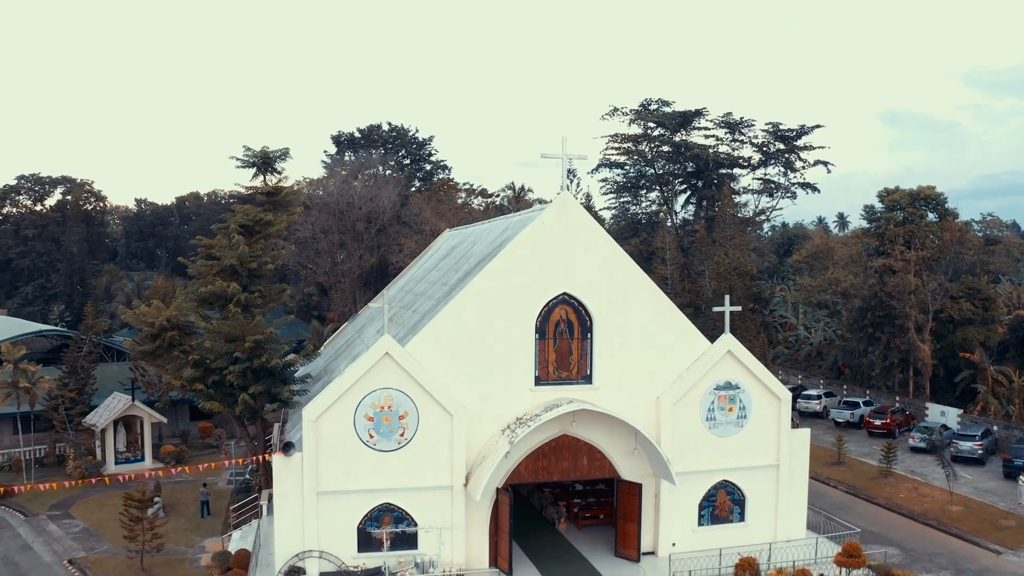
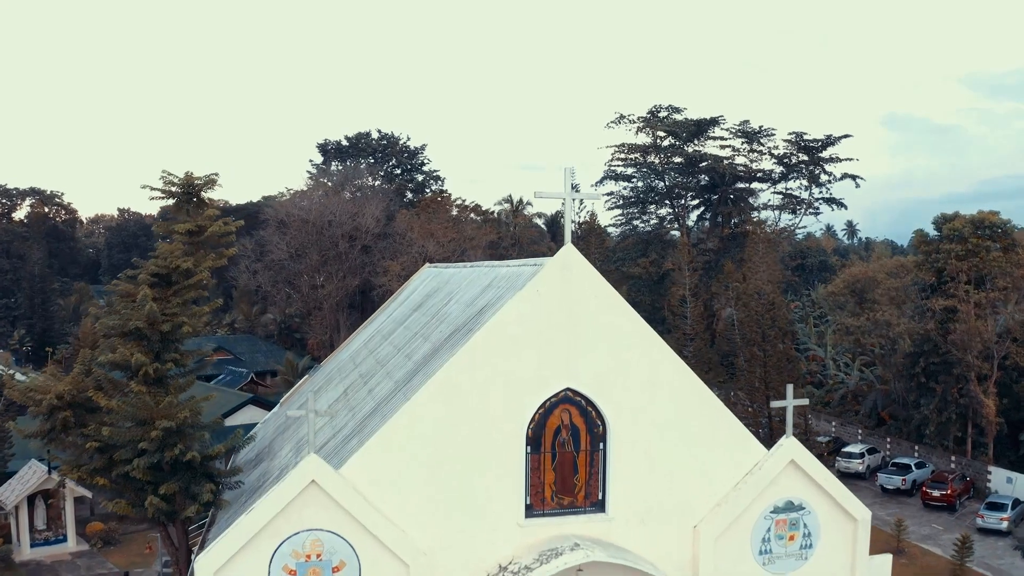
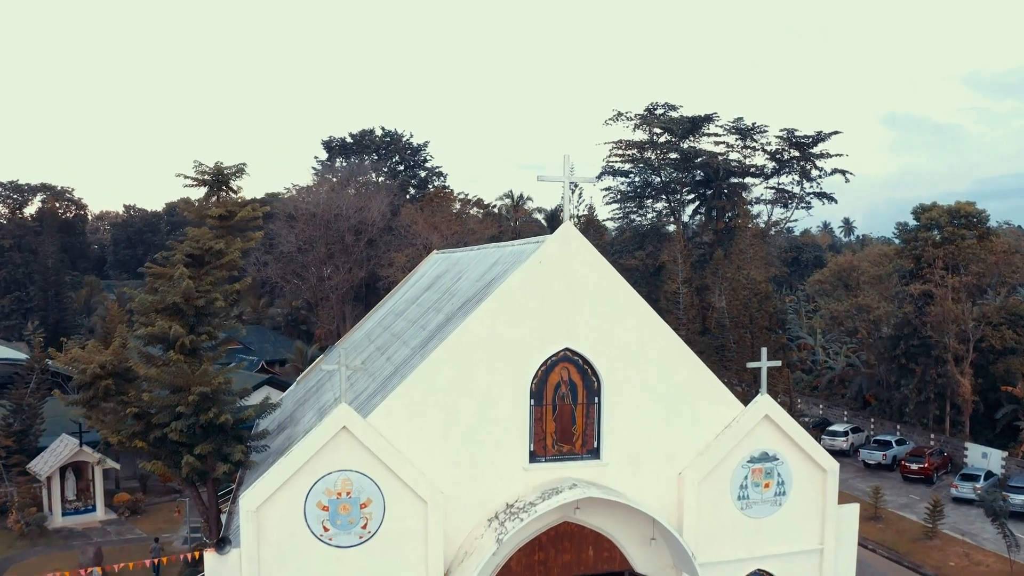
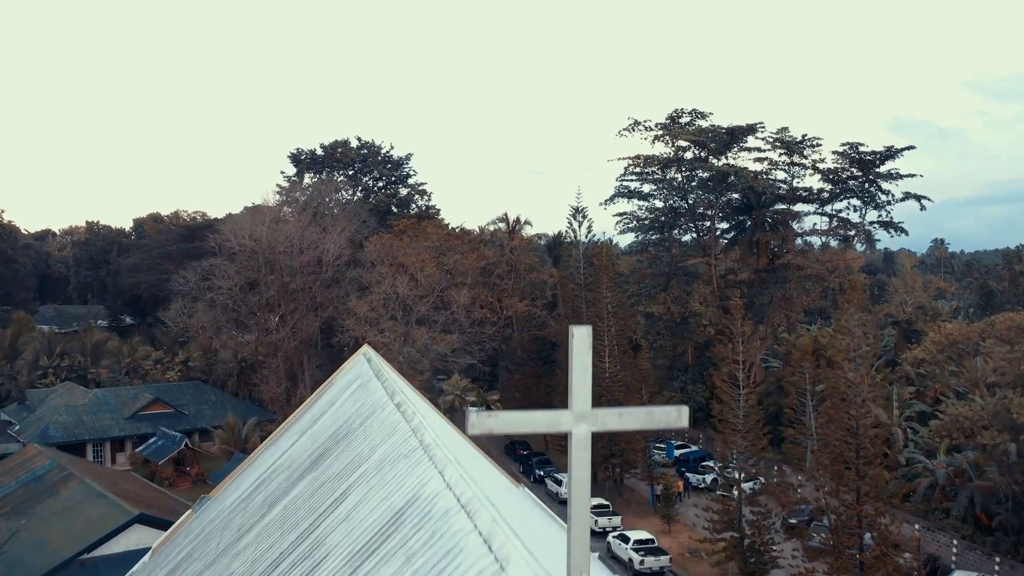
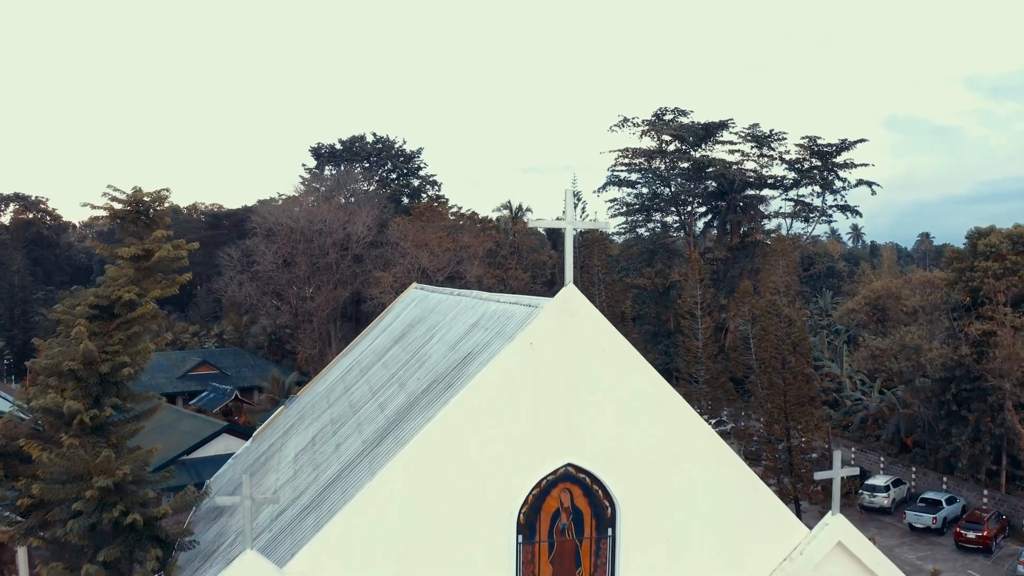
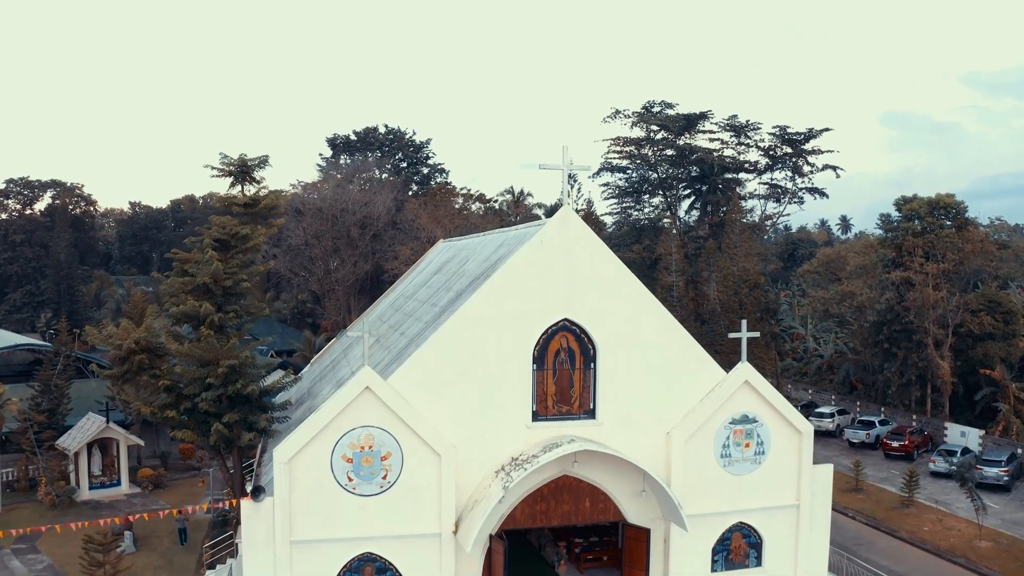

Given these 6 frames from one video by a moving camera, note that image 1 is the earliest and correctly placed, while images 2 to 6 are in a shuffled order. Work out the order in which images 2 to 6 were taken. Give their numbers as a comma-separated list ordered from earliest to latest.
6, 3, 2, 5, 4
